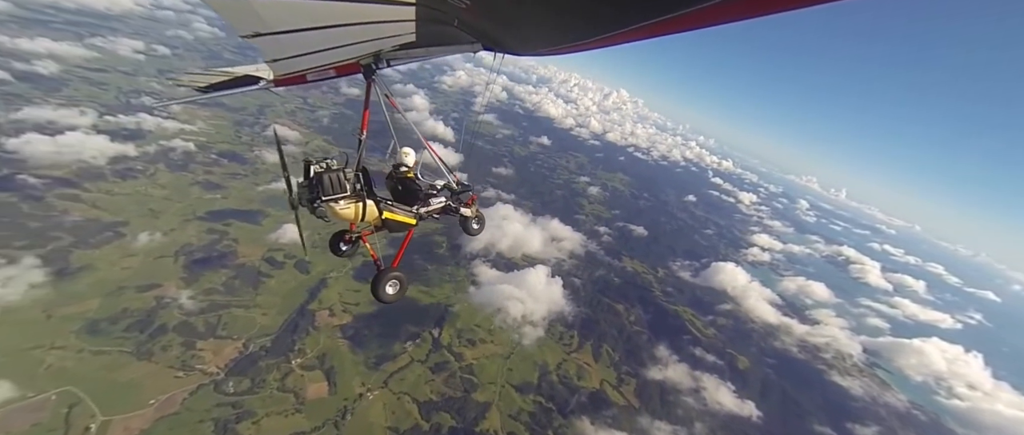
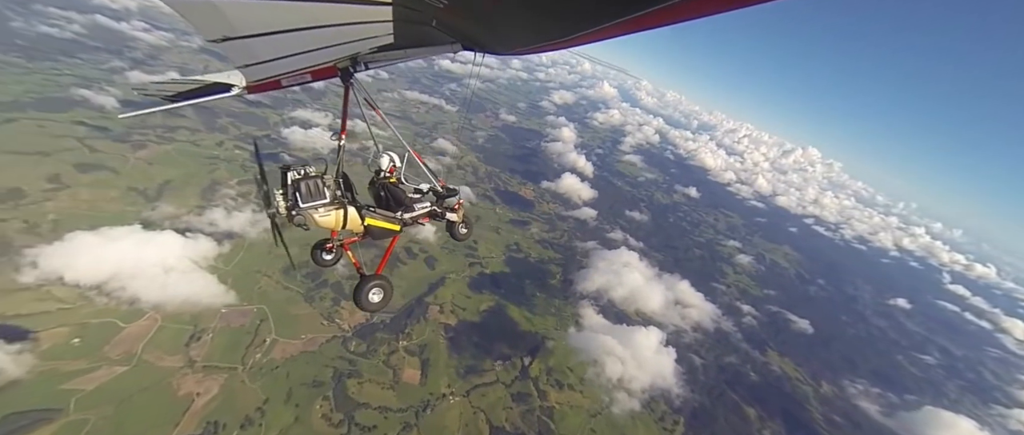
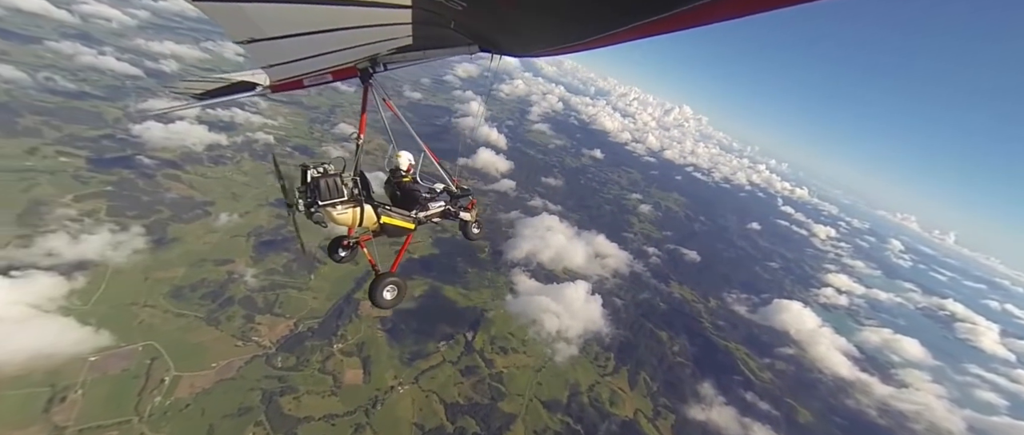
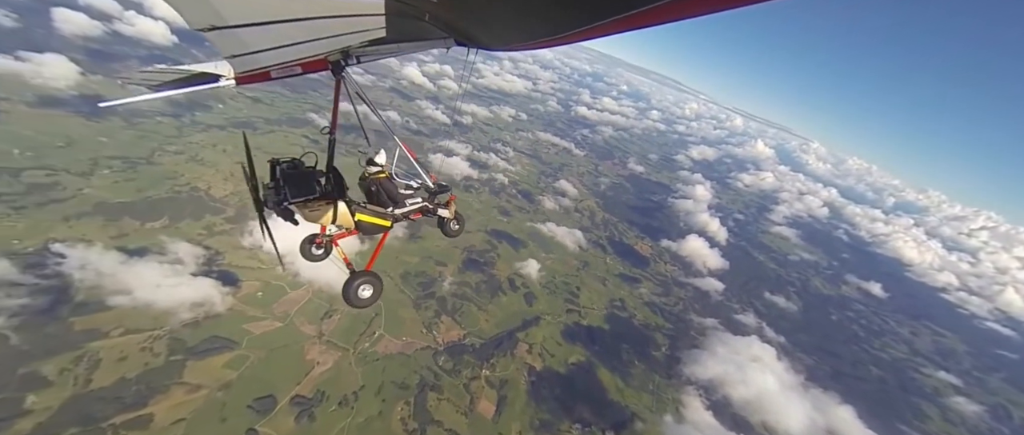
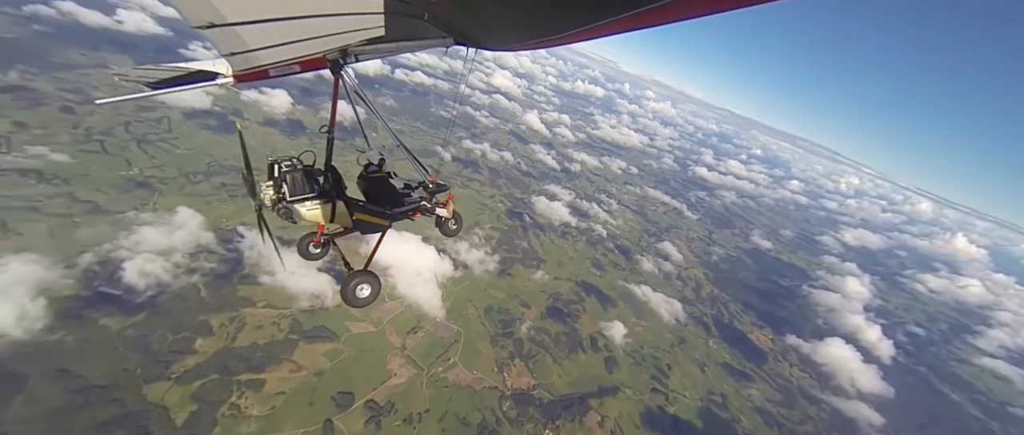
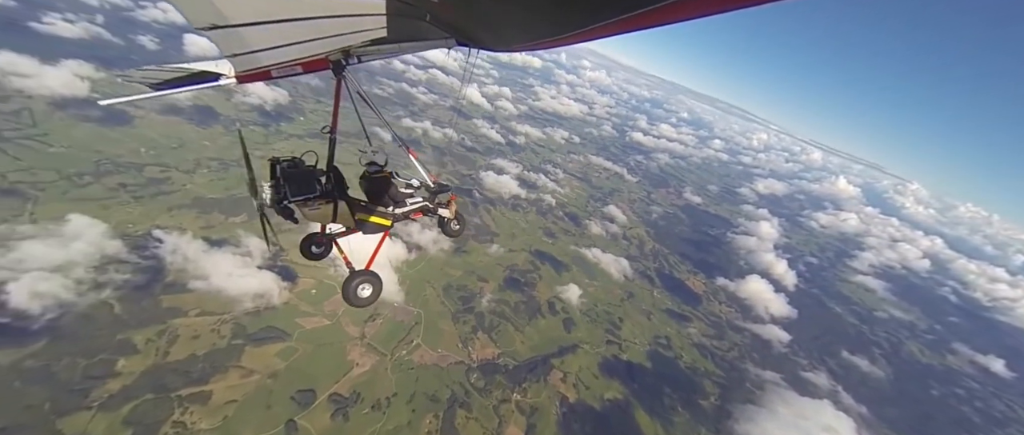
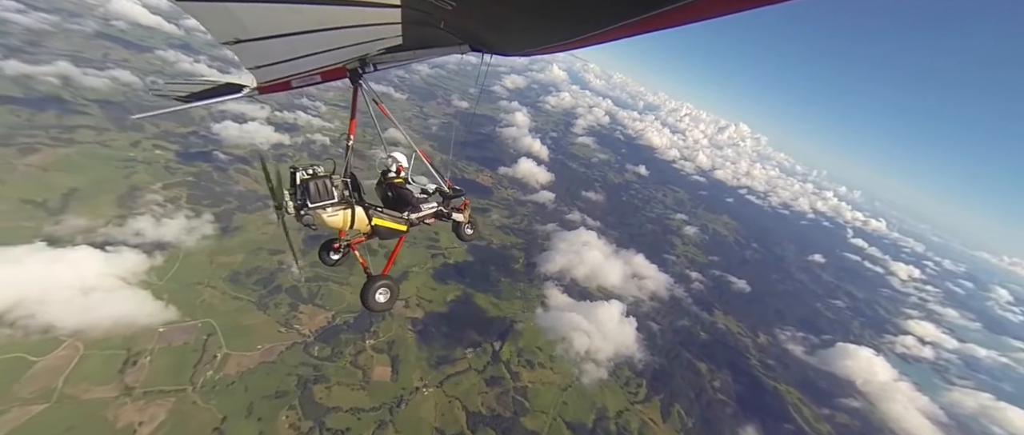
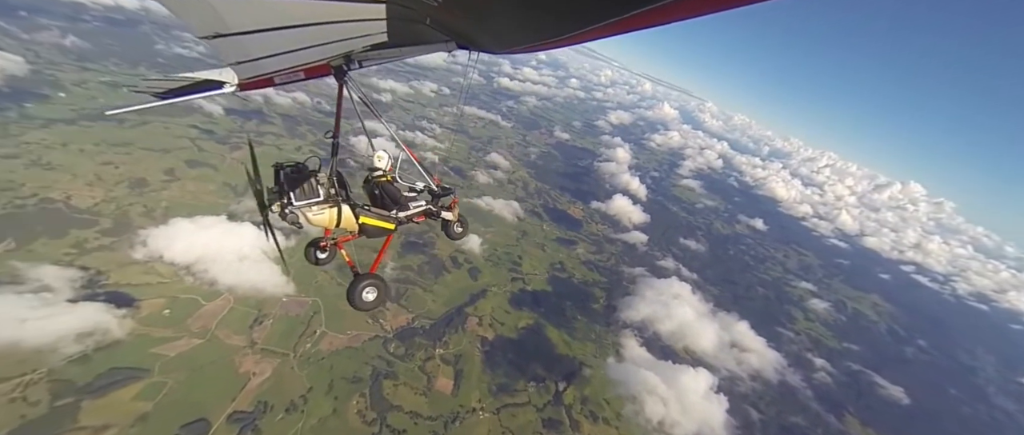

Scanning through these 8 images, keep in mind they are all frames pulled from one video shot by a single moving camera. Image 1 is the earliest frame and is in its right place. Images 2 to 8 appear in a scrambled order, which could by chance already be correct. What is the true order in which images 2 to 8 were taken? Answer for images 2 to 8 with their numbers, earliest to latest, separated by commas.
3, 7, 2, 8, 4, 6, 5
